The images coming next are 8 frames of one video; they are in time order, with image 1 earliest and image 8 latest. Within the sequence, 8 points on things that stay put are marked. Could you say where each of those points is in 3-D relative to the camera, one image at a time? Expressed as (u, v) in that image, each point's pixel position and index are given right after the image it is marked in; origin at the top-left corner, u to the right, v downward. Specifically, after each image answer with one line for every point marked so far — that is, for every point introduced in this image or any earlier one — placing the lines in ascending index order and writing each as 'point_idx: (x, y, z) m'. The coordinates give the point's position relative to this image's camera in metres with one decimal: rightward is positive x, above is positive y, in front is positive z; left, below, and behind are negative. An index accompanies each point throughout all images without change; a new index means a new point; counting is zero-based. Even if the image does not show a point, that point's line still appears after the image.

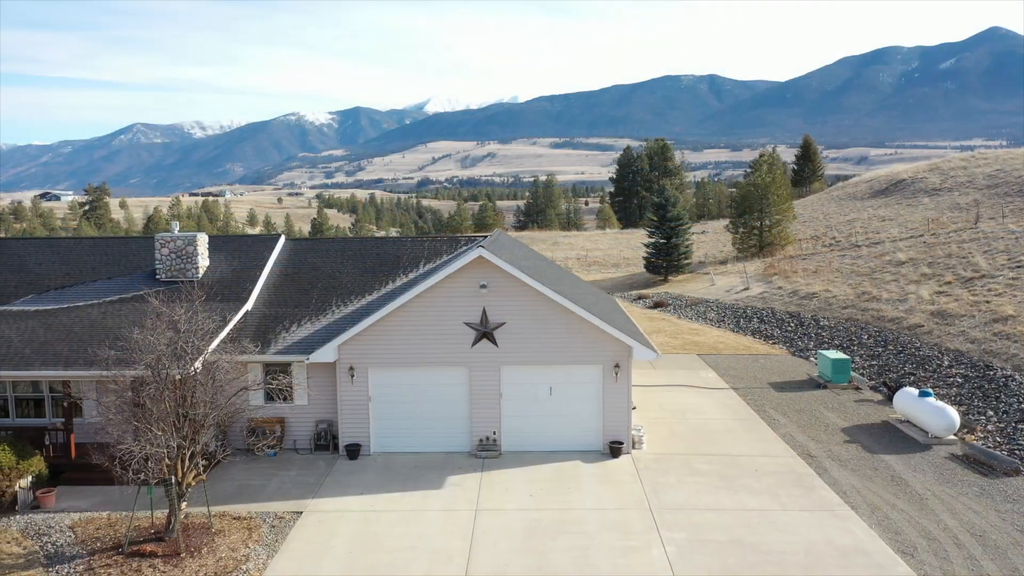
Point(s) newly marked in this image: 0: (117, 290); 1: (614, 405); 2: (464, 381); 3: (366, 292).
0: (-7.9, 0.0, +18.3) m
1: (+1.9, -2.1, +16.5) m
2: (-0.9, -1.7, +16.6) m
3: (-2.9, -0.1, +18.3) m
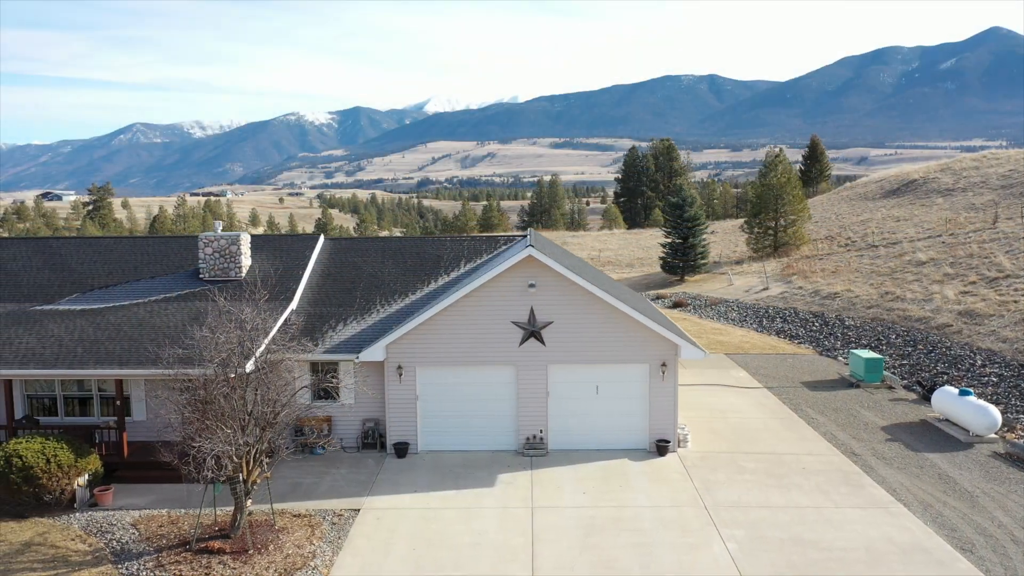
0: (-7.1, 0.0, +18.4) m
1: (+2.7, -2.1, +16.6) m
2: (0.0, -1.7, +16.7) m
3: (-2.1, -0.1, +18.4) m
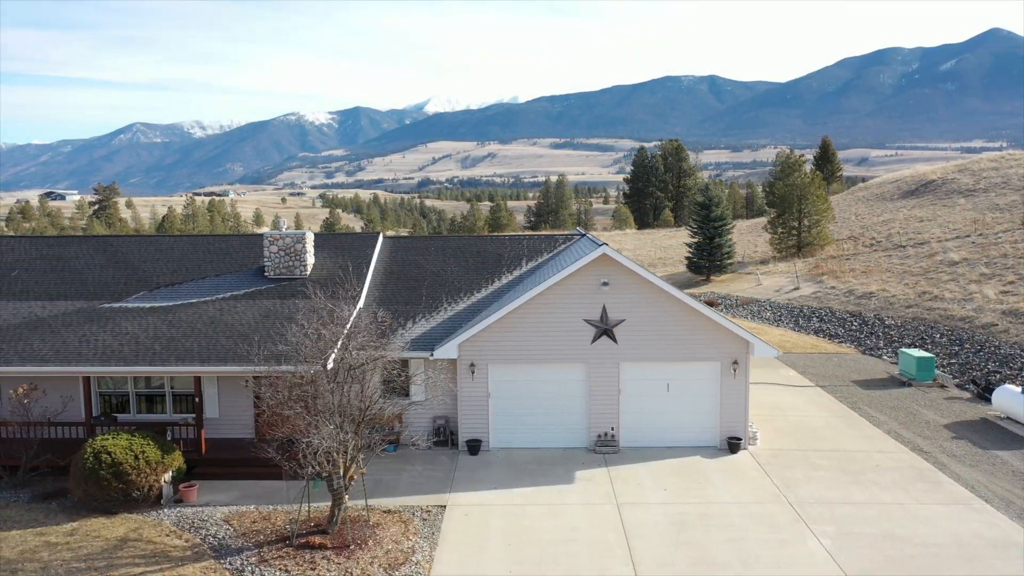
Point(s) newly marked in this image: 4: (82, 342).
0: (-5.7, 0.0, +18.4) m
1: (+4.0, -2.1, +16.7) m
2: (+1.3, -1.7, +16.8) m
3: (-0.8, 0.0, +18.5) m
4: (-7.7, -0.9, +16.1) m
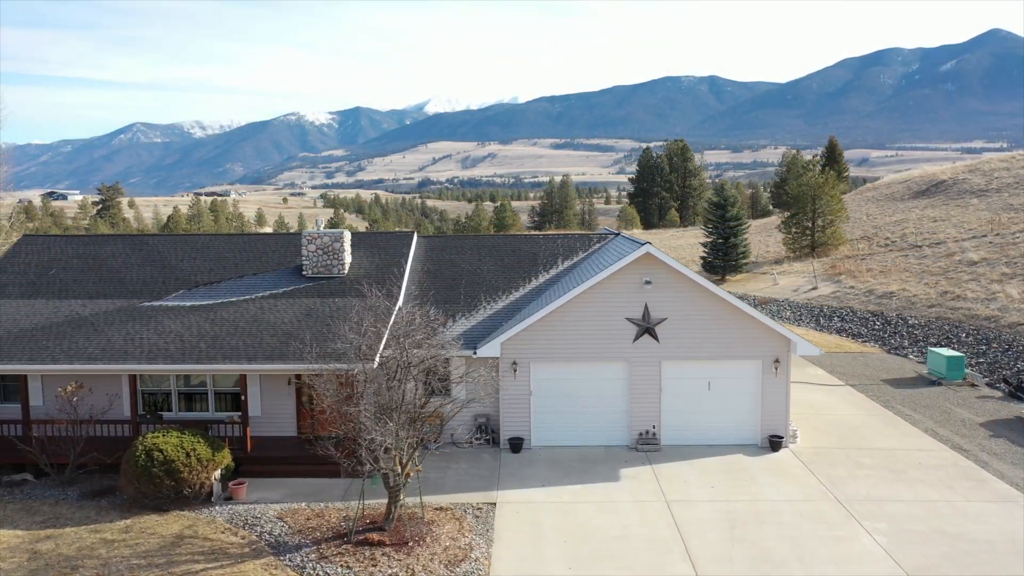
0: (-5.0, 0.0, +18.5) m
1: (+4.8, -2.1, +16.7) m
2: (+2.1, -1.7, +16.9) m
3: (0.0, 0.0, +18.6) m
4: (-6.9, -0.9, +16.2) m
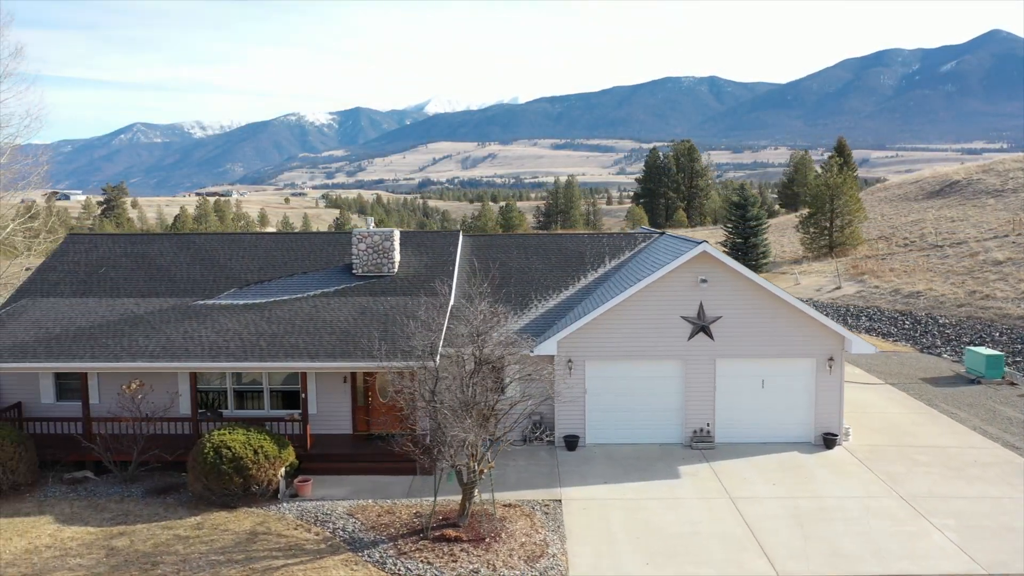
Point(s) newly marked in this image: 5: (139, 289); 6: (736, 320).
0: (-3.9, +0.1, +18.6) m
1: (+5.9, -2.0, +16.8) m
2: (+3.1, -1.6, +17.0) m
3: (+1.0, 0.0, +18.7) m
4: (-5.9, -0.9, +16.2) m
5: (-7.6, 0.0, +18.6) m
6: (+4.1, -0.6, +16.7) m
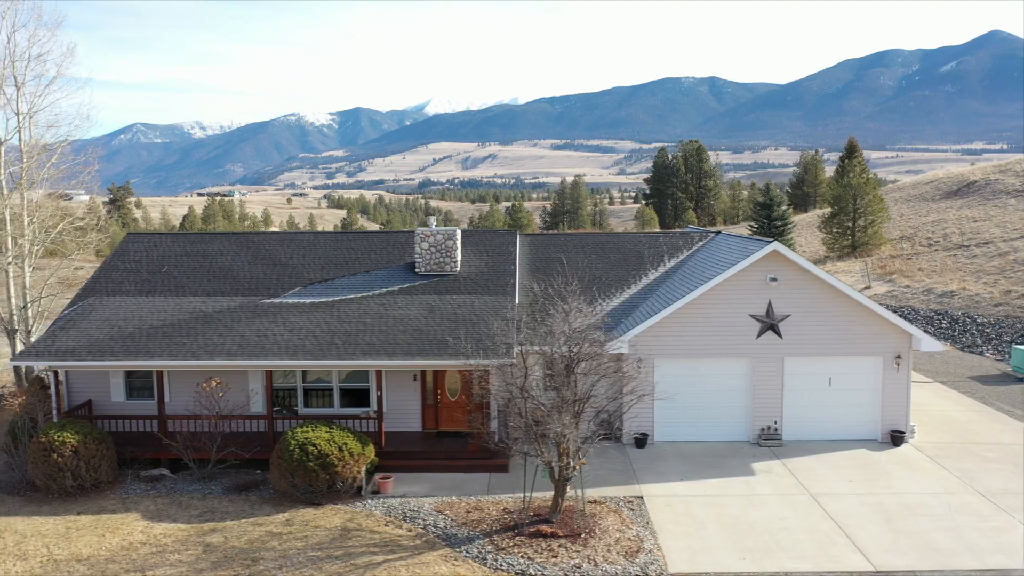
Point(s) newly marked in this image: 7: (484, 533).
0: (-2.6, +0.1, +18.7) m
1: (+7.2, -2.0, +17.0) m
2: (+4.4, -1.6, +17.1) m
3: (+2.3, 0.0, +18.8) m
4: (-4.5, -0.9, +16.3) m
5: (-6.4, 0.0, +18.6) m
6: (+5.4, -0.6, +16.8) m
7: (-0.4, -3.5, +12.8) m
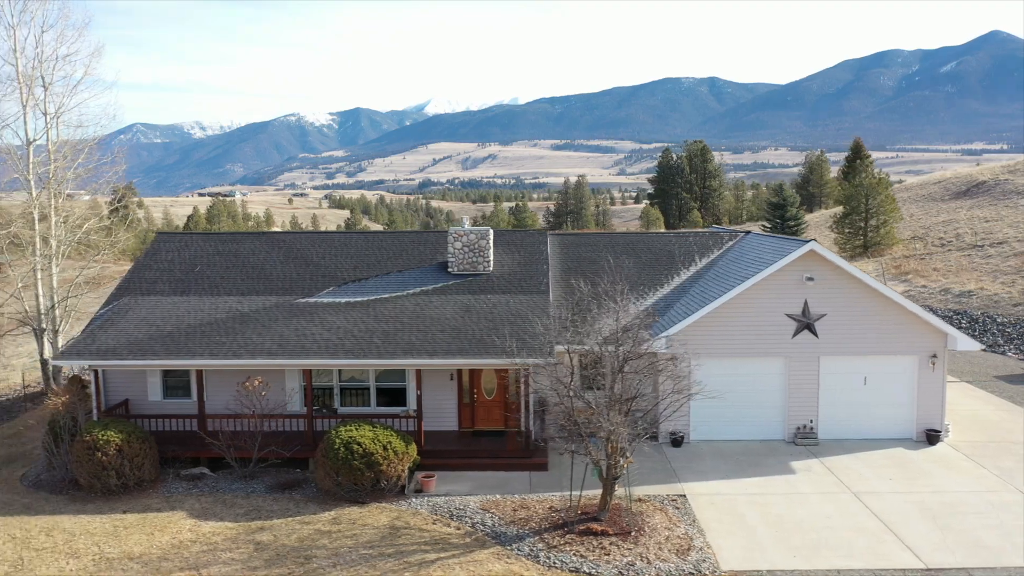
0: (-2.0, +0.1, +18.7) m
1: (+7.8, -2.0, +17.0) m
2: (+5.1, -1.6, +17.2) m
3: (+3.0, +0.1, +18.8) m
4: (-3.9, -0.8, +16.4) m
5: (-5.7, 0.0, +18.7) m
6: (+6.1, -0.6, +16.9) m
7: (+0.3, -3.4, +12.8) m
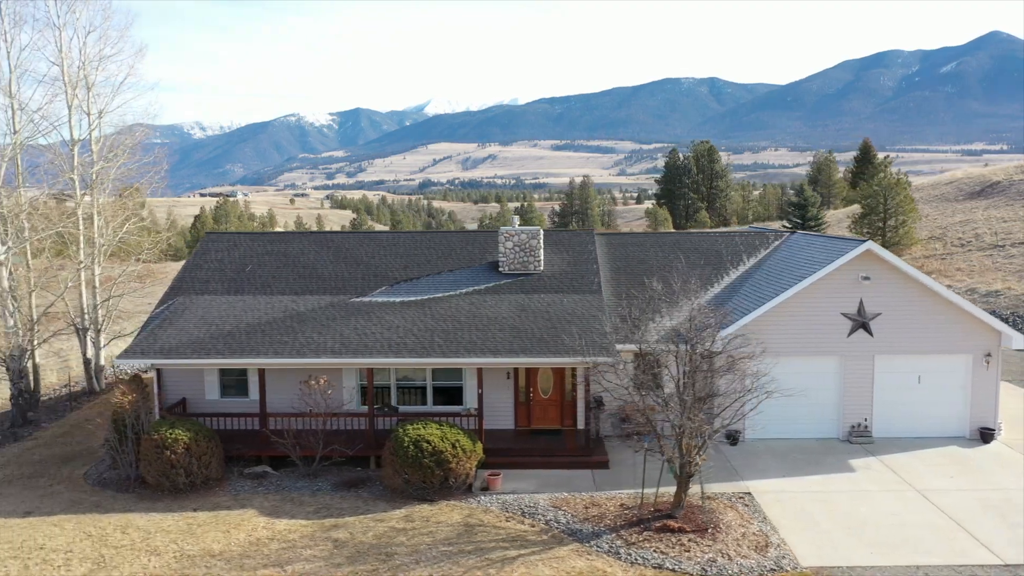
0: (-0.9, +0.1, +18.8) m
1: (+8.9, -2.0, +17.2) m
2: (+6.2, -1.6, +17.3) m
3: (+4.1, +0.1, +19.0) m
4: (-2.8, -0.8, +16.5) m
5: (-4.6, 0.0, +18.8) m
6: (+7.2, -0.5, +17.0) m
7: (+1.4, -3.4, +12.9) m
